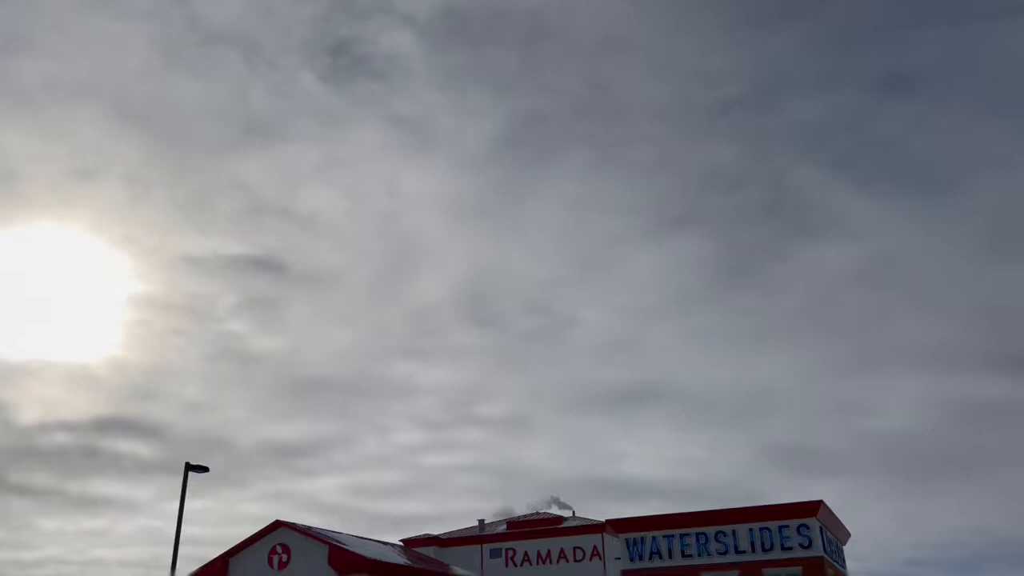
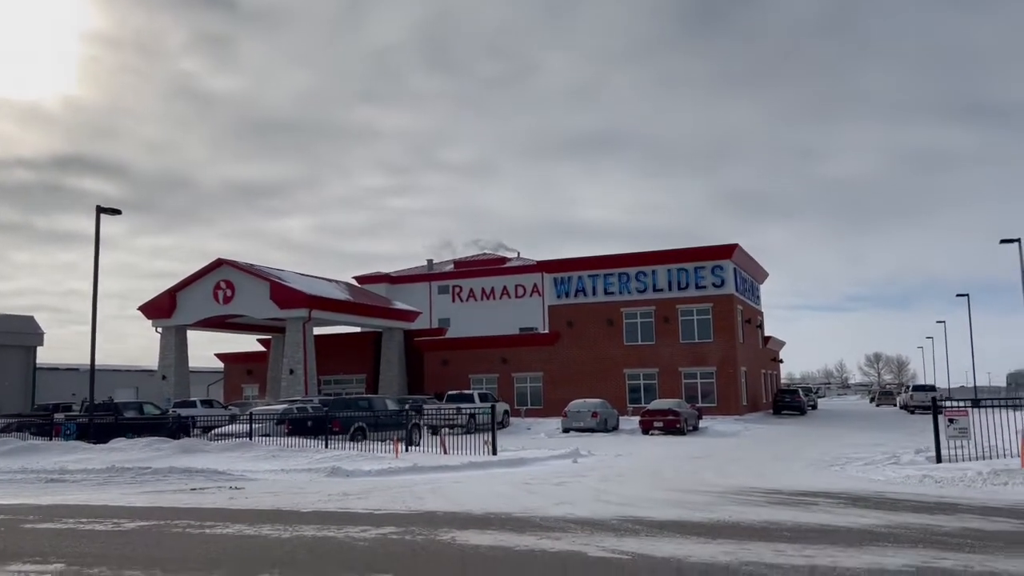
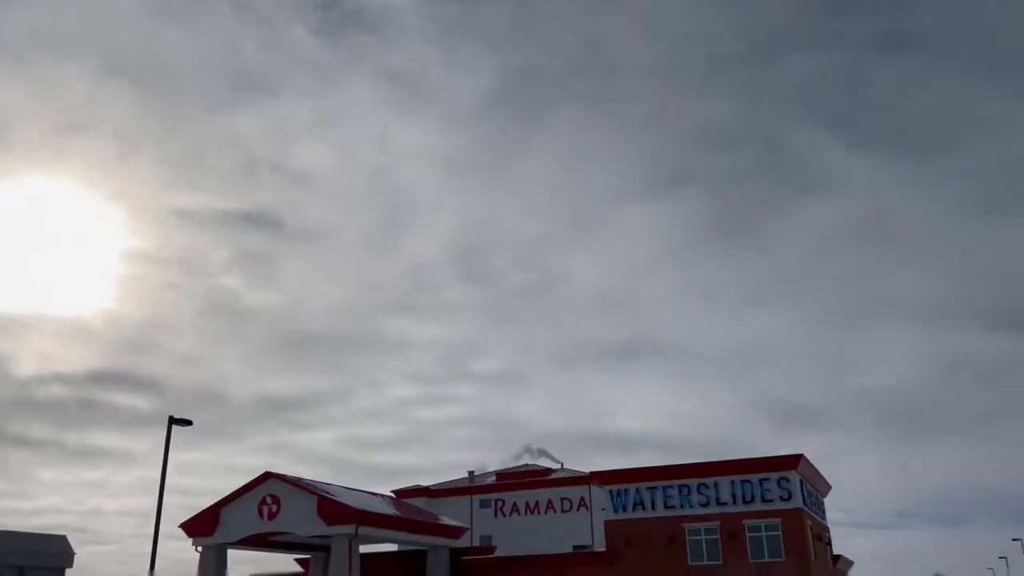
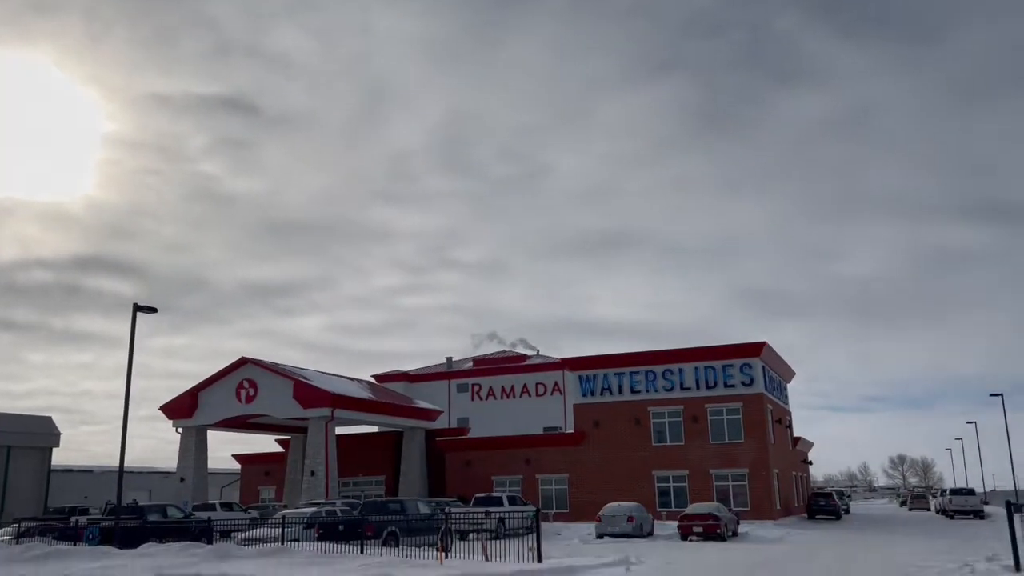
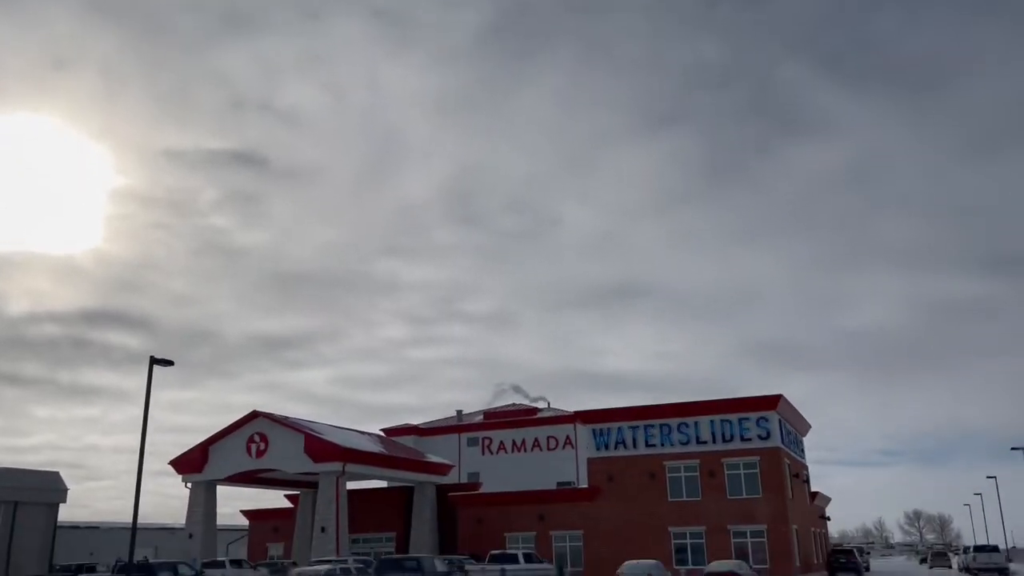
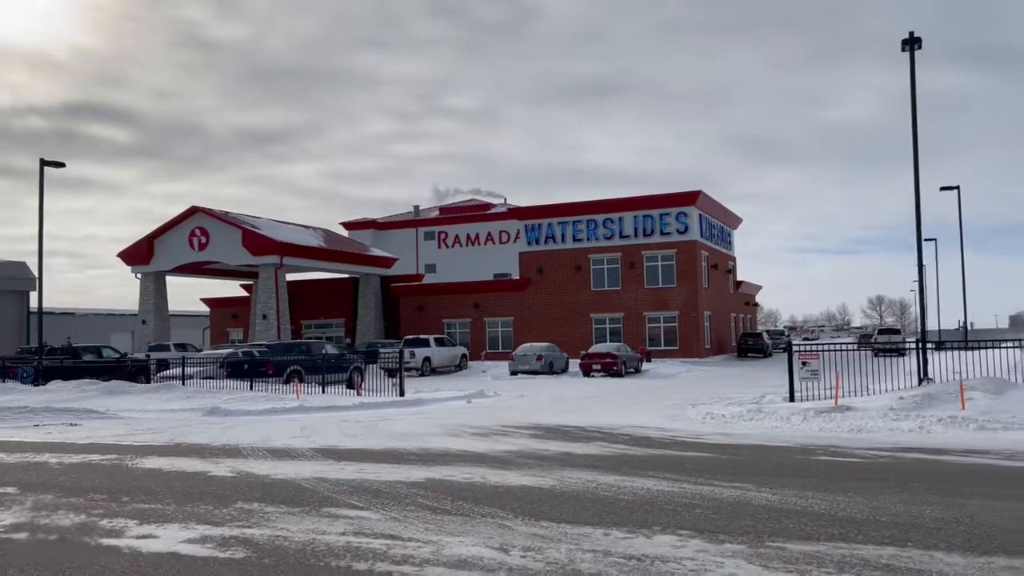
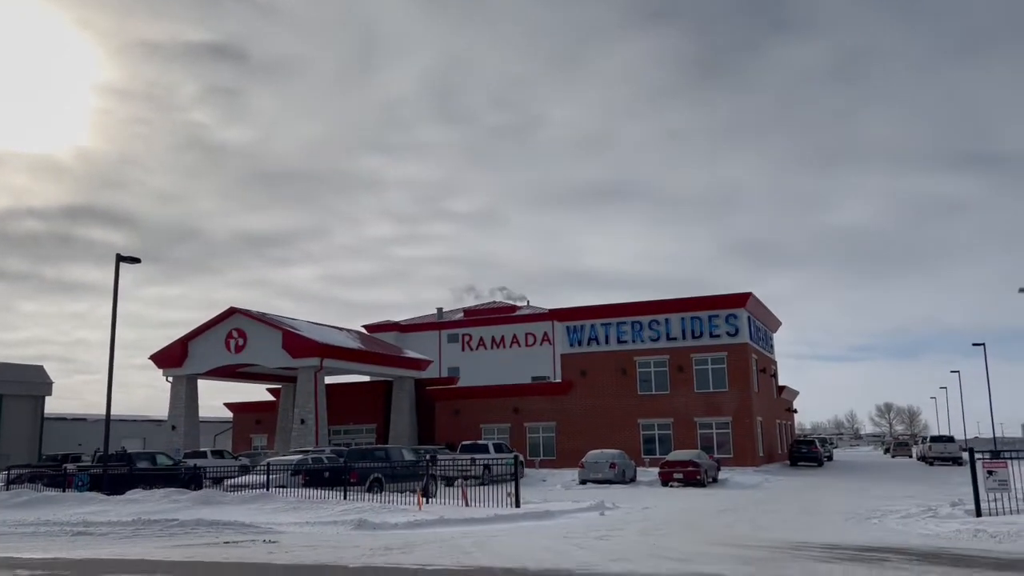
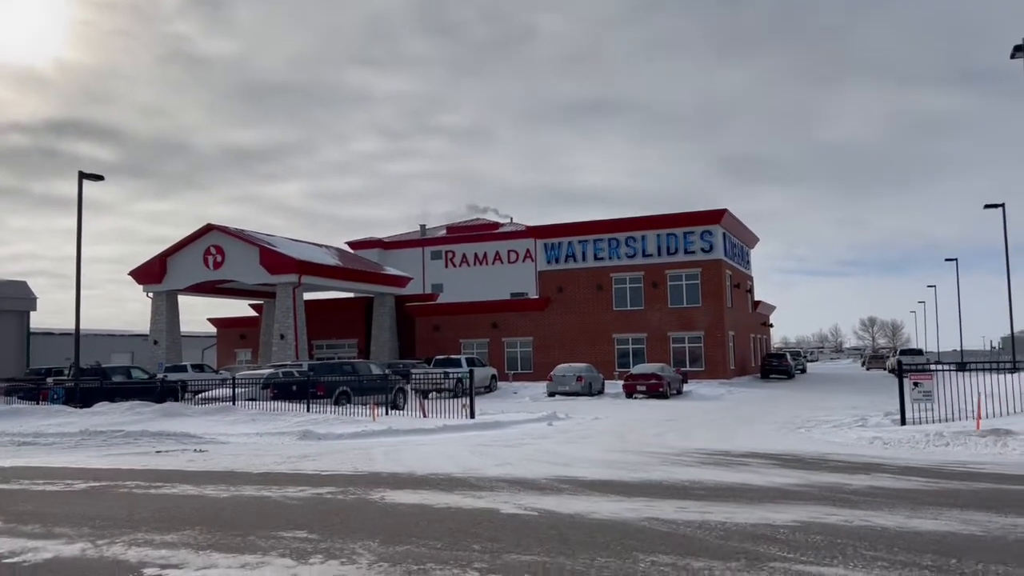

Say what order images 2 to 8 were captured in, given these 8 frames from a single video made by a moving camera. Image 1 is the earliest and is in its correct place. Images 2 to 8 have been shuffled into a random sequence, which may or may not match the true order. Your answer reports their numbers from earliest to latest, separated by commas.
3, 5, 4, 7, 2, 8, 6
